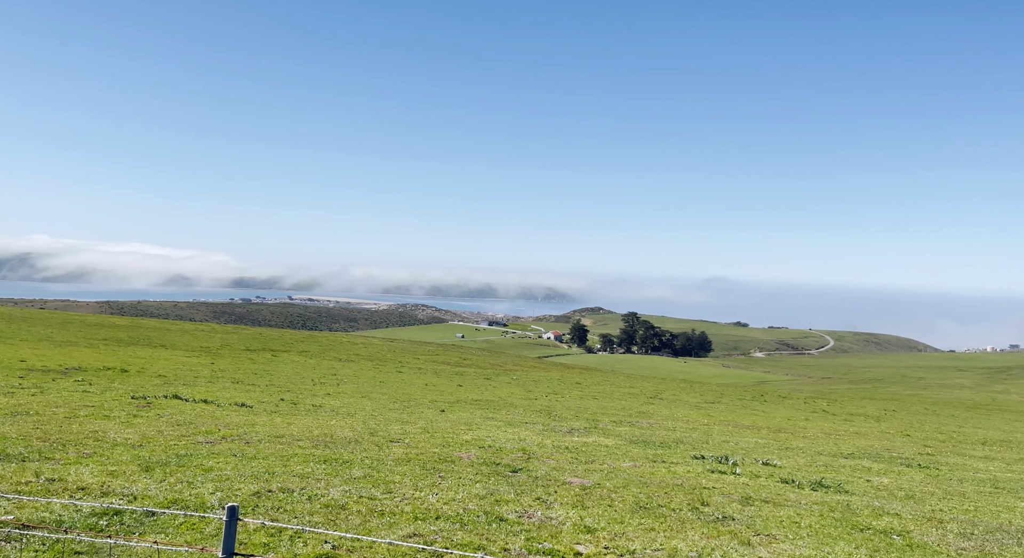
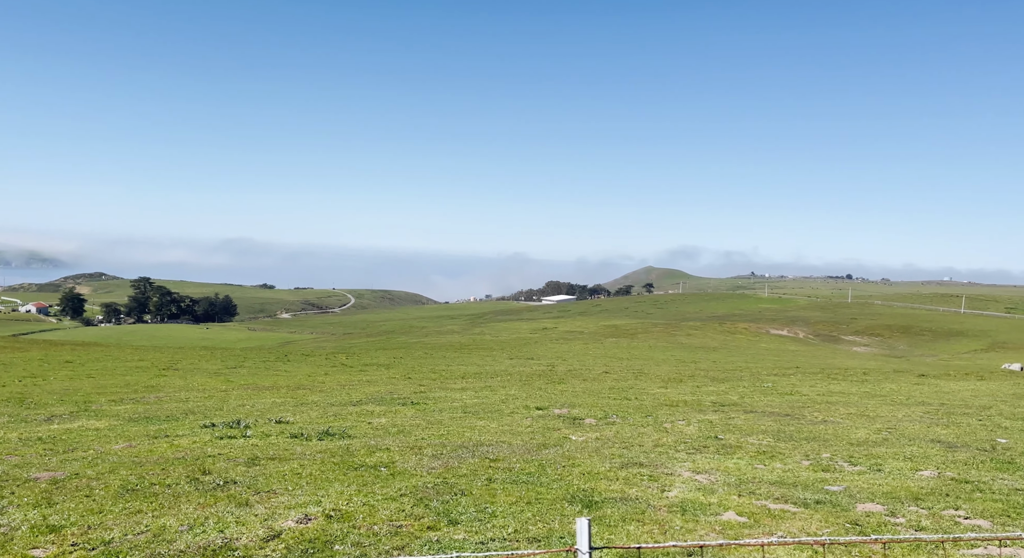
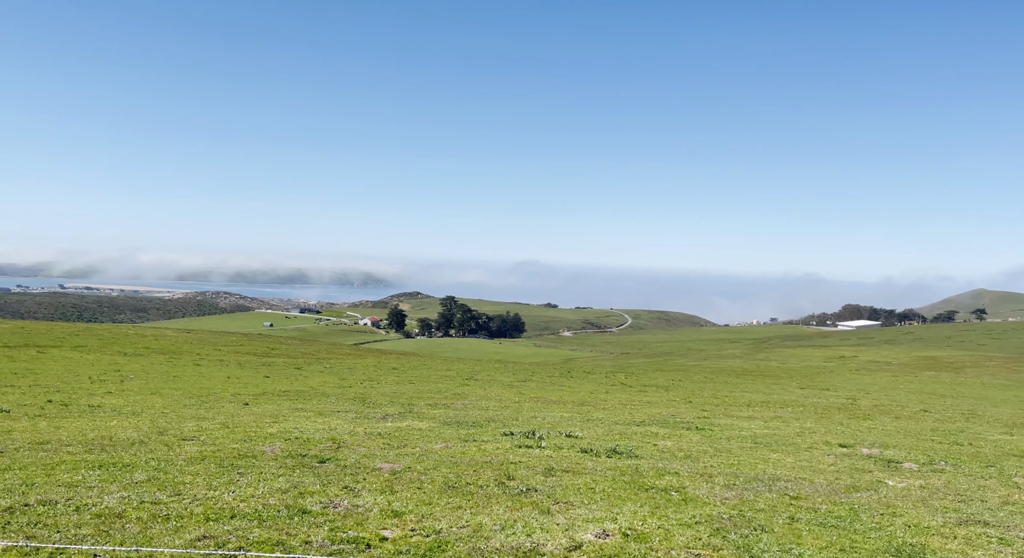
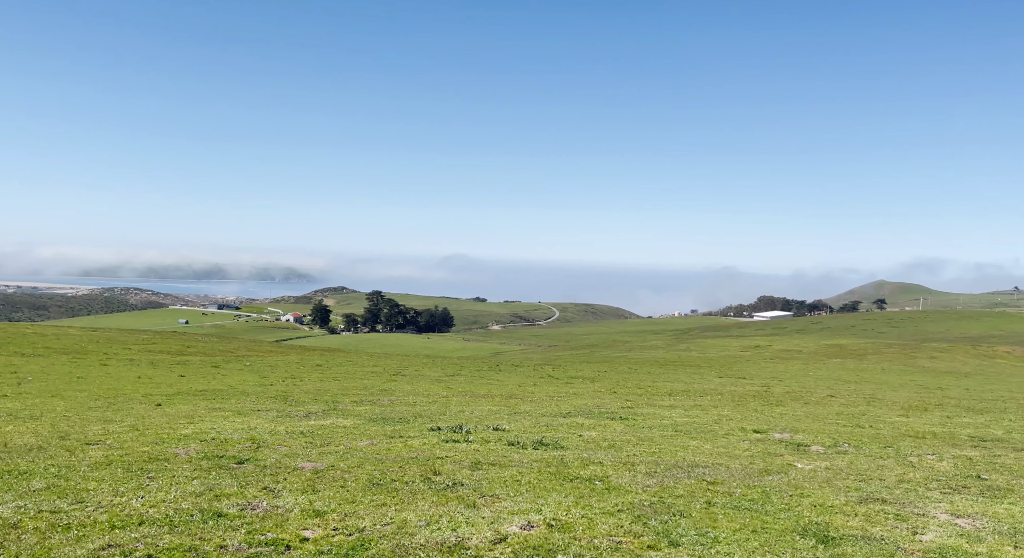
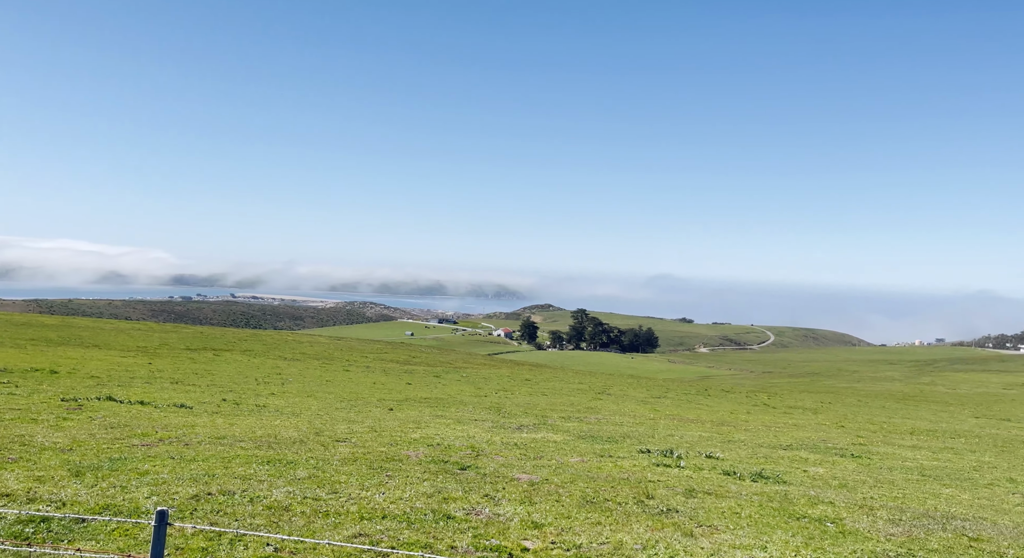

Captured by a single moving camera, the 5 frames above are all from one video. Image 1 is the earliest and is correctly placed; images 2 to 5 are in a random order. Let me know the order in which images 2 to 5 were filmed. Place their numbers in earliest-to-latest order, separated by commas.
5, 3, 4, 2
